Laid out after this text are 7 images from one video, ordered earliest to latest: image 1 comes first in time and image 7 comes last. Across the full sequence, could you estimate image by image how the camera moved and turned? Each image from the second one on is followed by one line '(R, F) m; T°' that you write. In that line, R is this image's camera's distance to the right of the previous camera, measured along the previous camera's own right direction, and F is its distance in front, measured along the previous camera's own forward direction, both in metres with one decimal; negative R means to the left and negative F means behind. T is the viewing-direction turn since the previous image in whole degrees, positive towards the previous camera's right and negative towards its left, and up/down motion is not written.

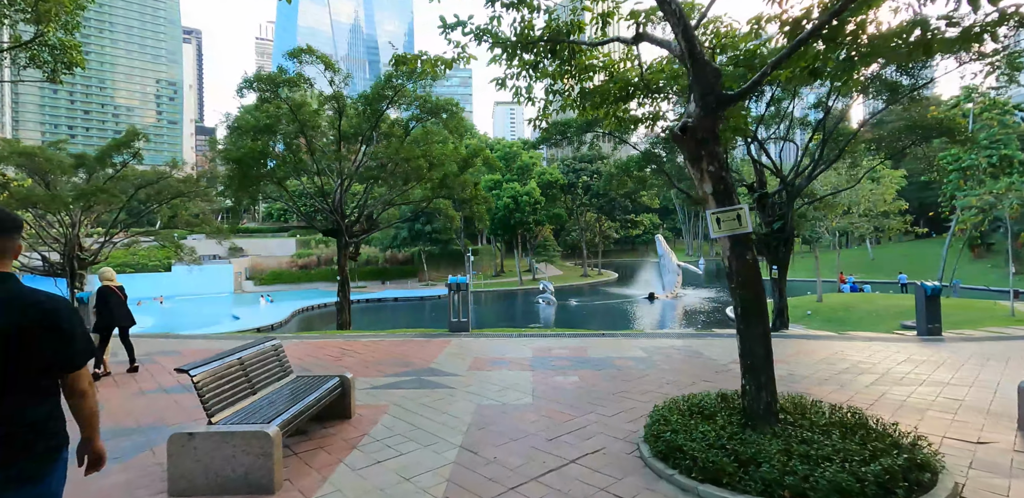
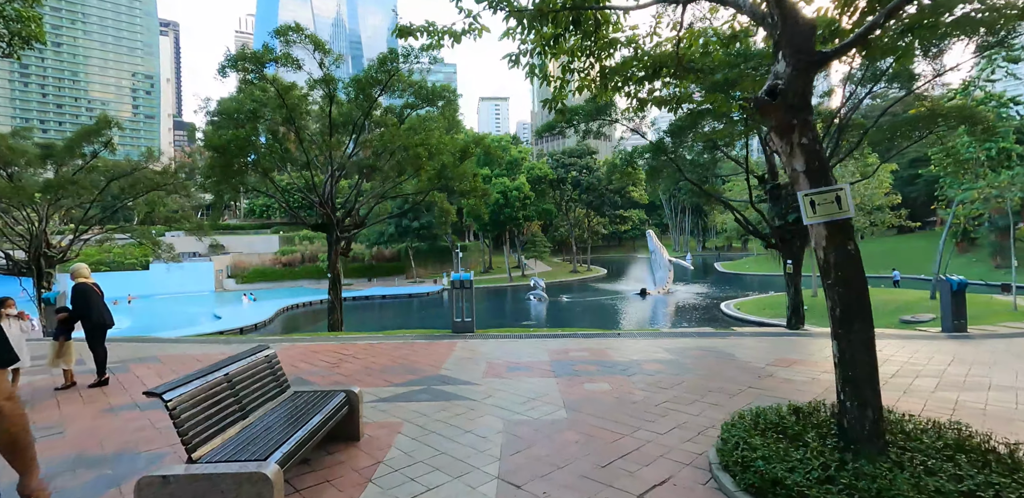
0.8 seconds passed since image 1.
(-0.4, +0.7) m; +2°
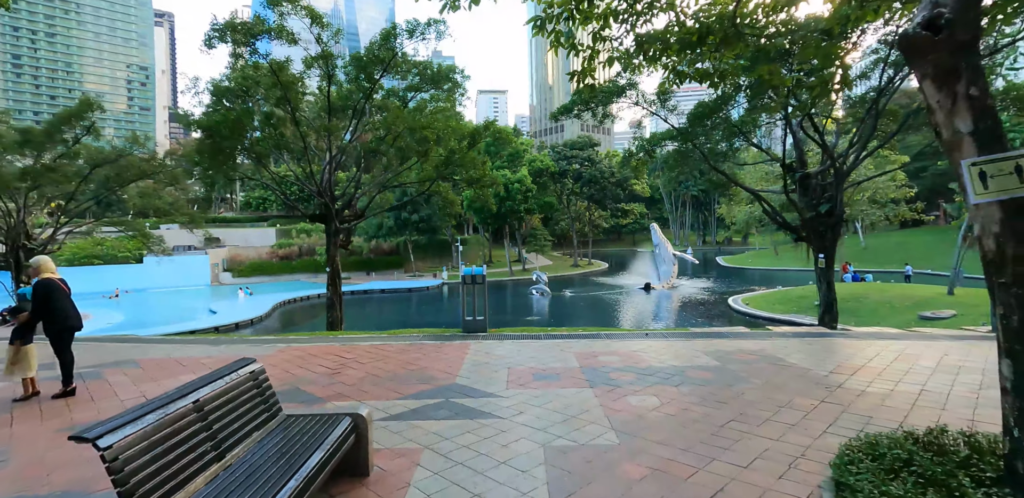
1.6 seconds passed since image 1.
(-0.3, +0.8) m; 0°
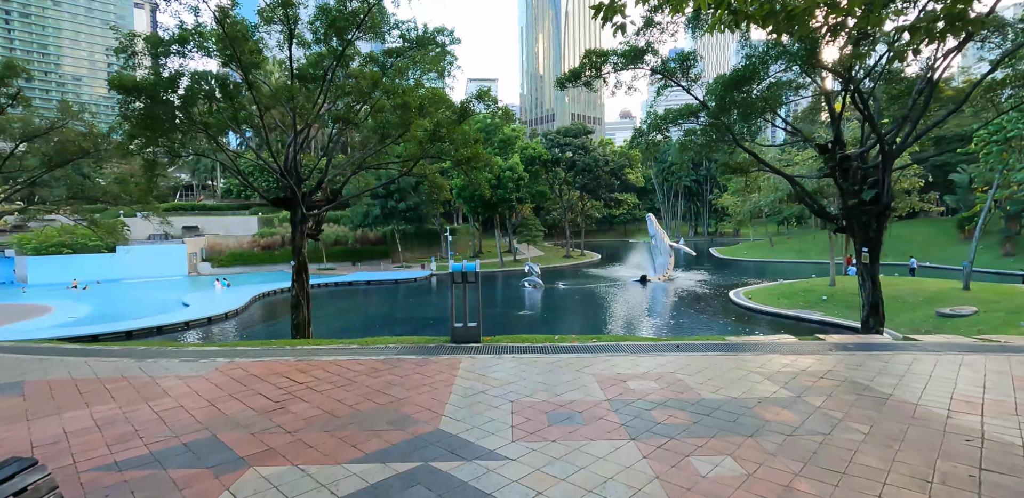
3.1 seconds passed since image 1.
(-0.1, +1.5) m; +1°
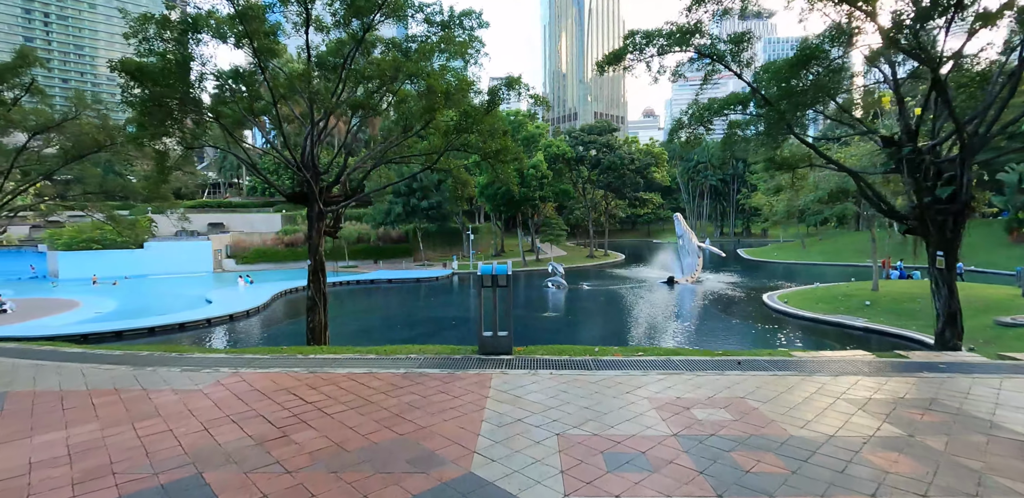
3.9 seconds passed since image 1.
(-0.2, +0.7) m; -2°
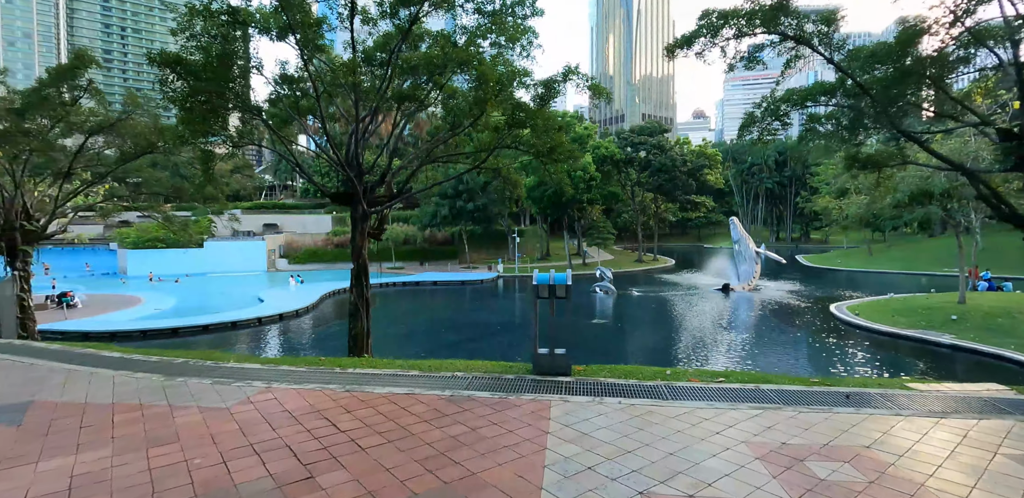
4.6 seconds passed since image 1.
(-0.2, +0.7) m; -5°
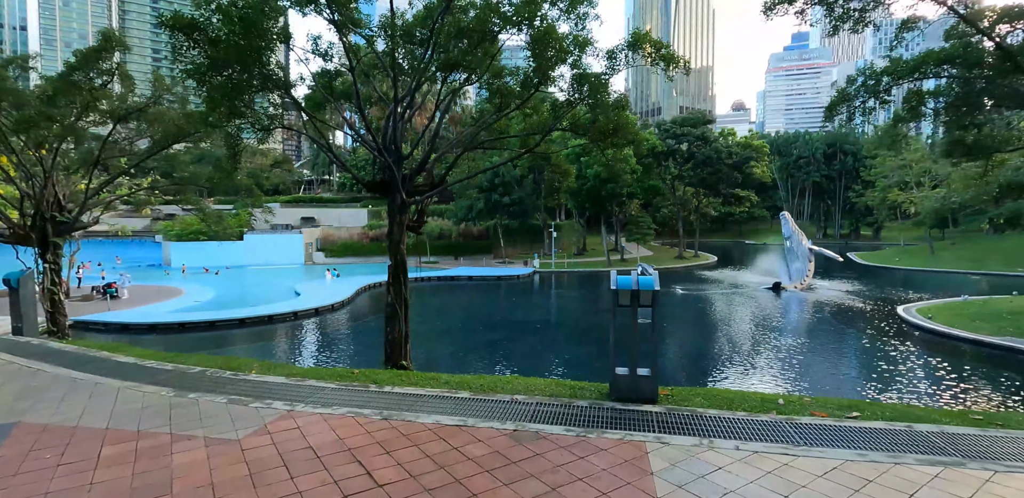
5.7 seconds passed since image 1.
(-0.3, +1.0) m; -4°
